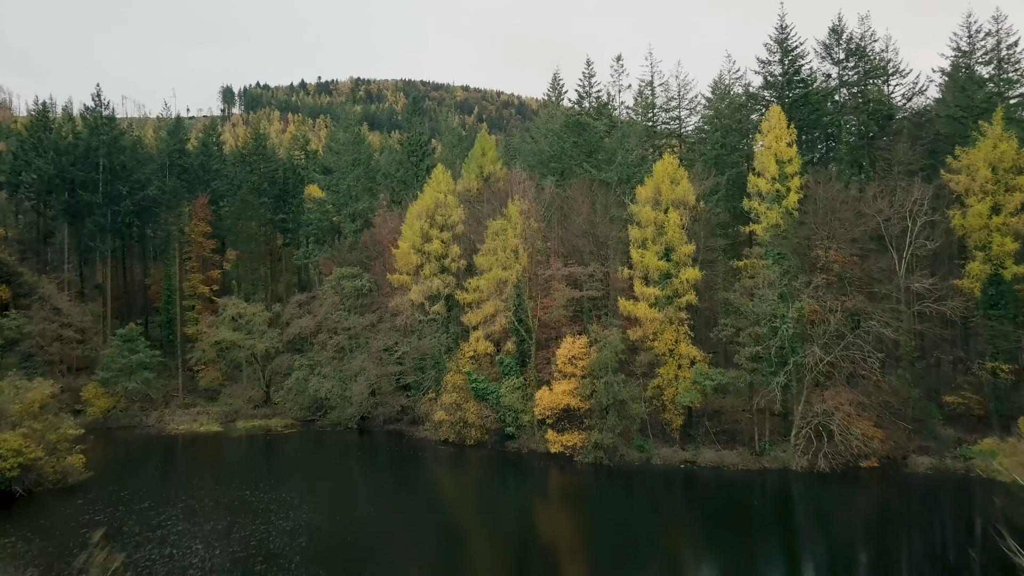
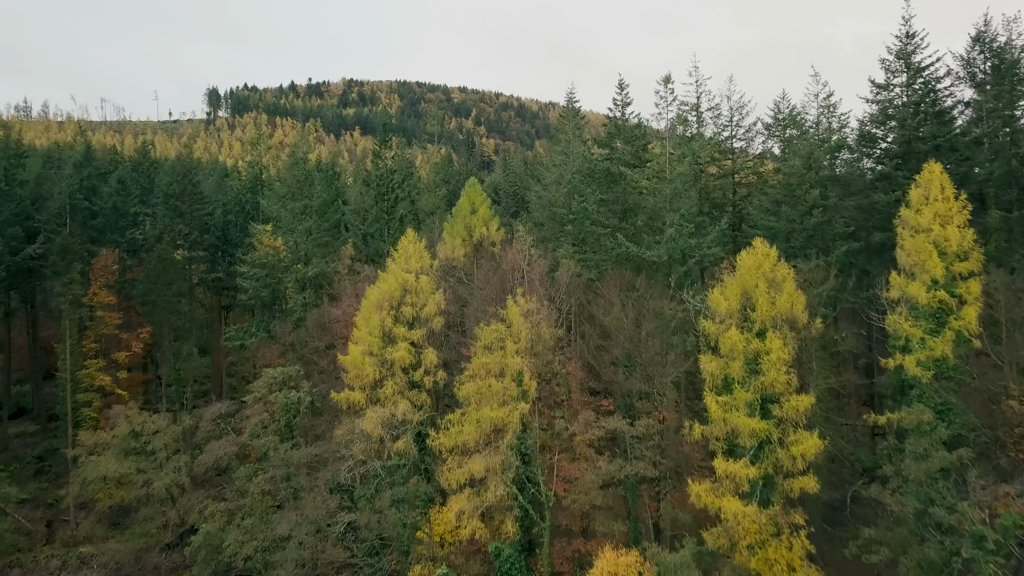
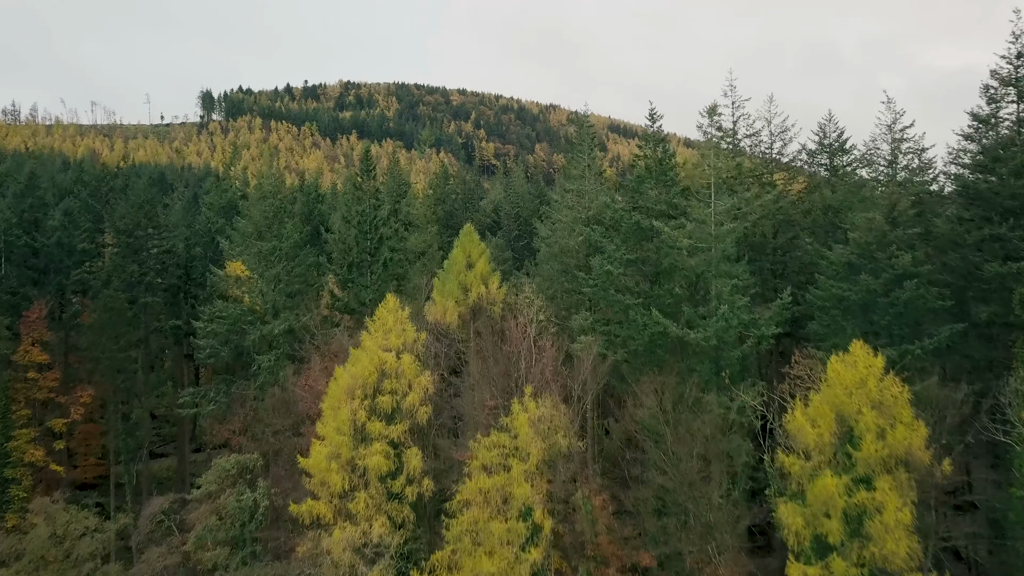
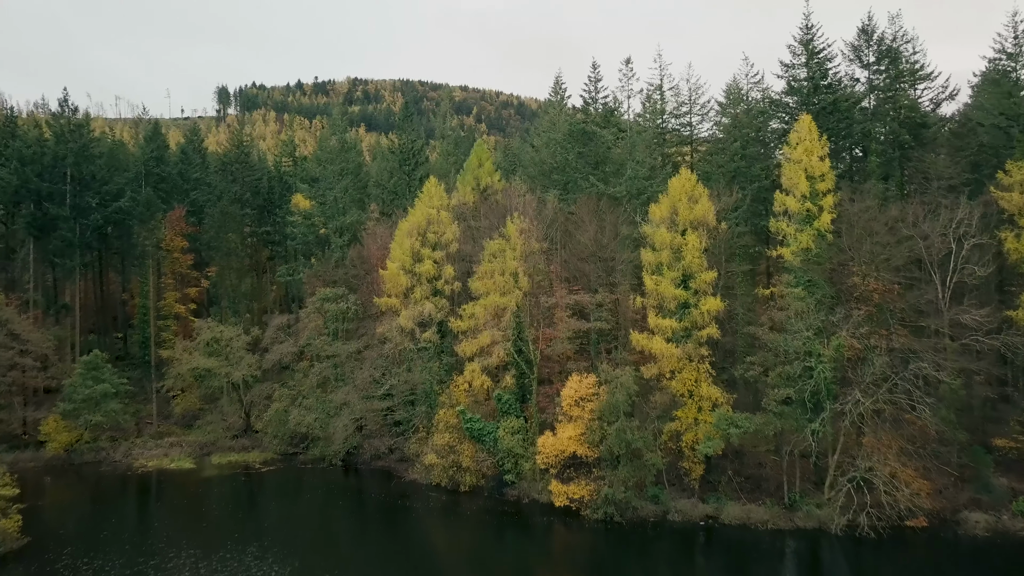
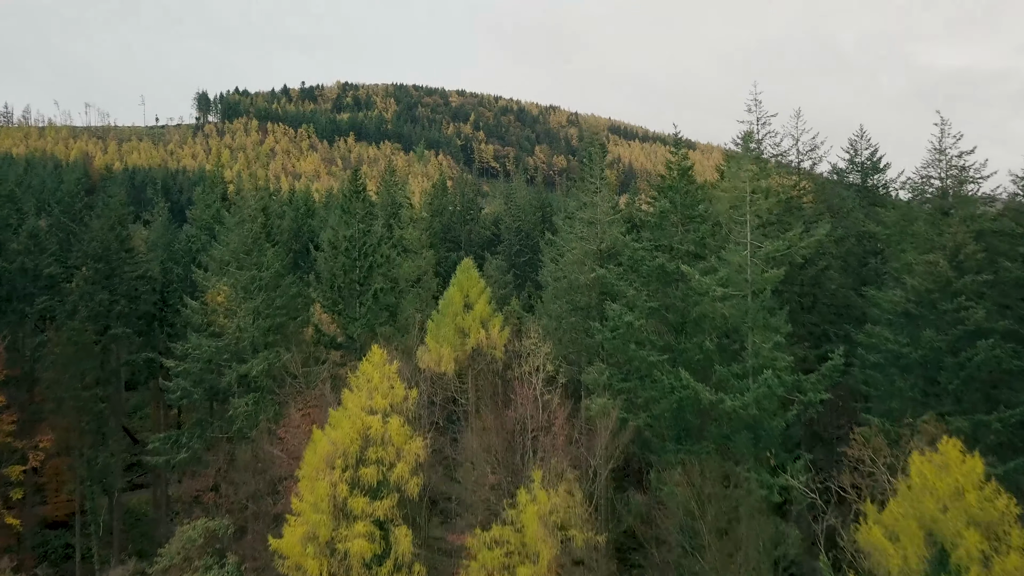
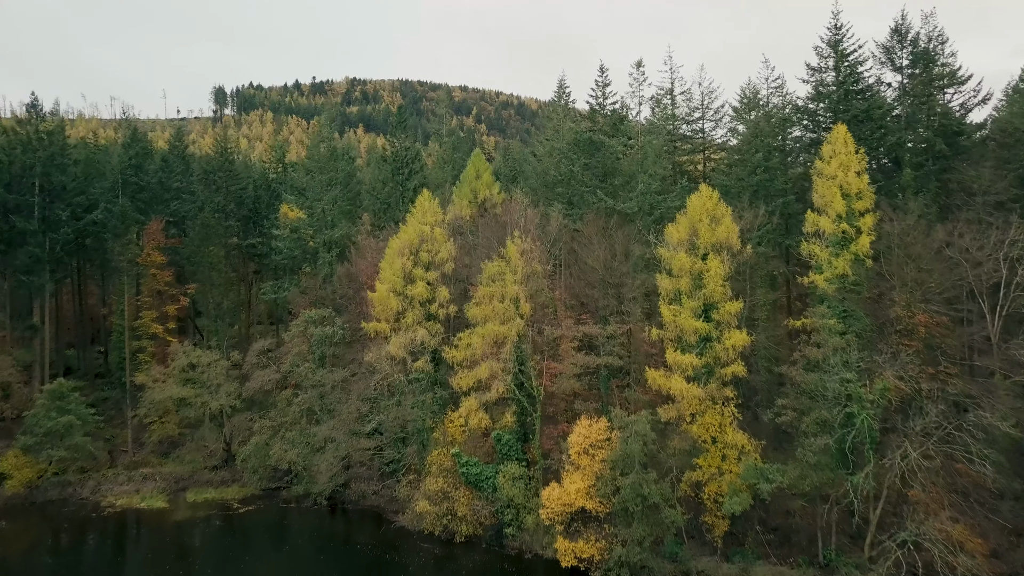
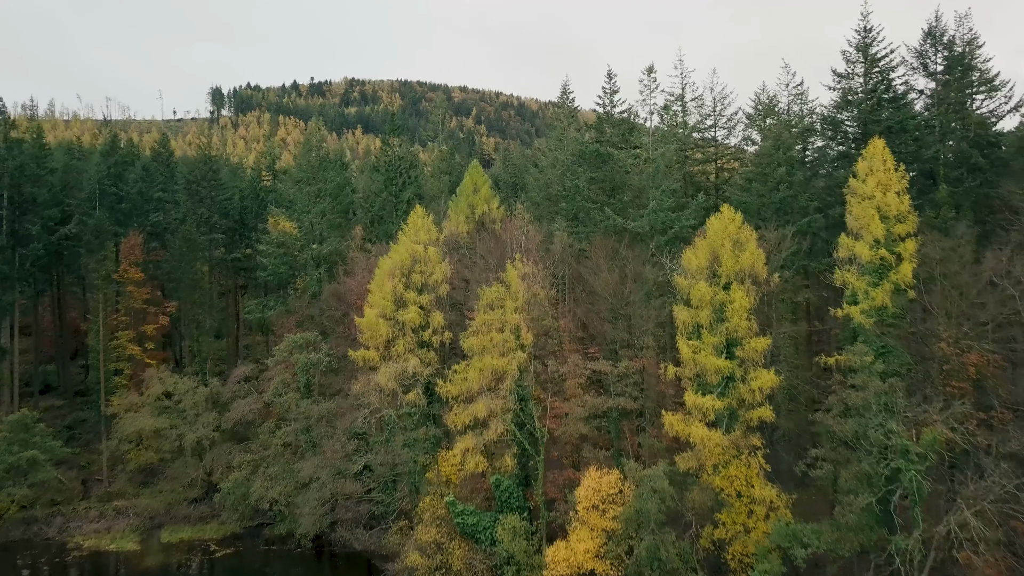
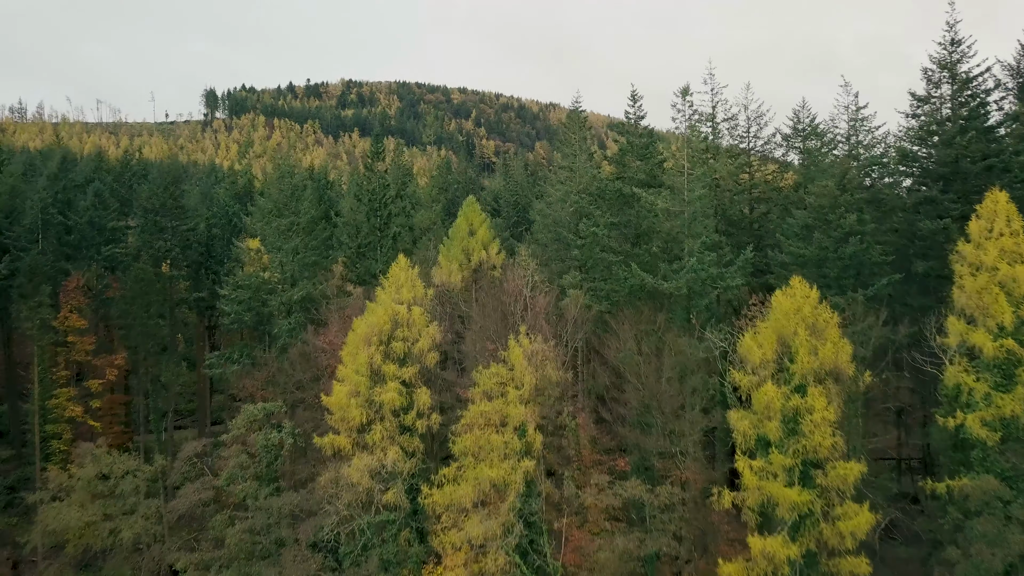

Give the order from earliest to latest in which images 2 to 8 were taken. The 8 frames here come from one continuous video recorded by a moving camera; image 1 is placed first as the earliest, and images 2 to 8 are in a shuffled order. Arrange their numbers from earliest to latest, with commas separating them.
4, 6, 7, 2, 8, 3, 5
